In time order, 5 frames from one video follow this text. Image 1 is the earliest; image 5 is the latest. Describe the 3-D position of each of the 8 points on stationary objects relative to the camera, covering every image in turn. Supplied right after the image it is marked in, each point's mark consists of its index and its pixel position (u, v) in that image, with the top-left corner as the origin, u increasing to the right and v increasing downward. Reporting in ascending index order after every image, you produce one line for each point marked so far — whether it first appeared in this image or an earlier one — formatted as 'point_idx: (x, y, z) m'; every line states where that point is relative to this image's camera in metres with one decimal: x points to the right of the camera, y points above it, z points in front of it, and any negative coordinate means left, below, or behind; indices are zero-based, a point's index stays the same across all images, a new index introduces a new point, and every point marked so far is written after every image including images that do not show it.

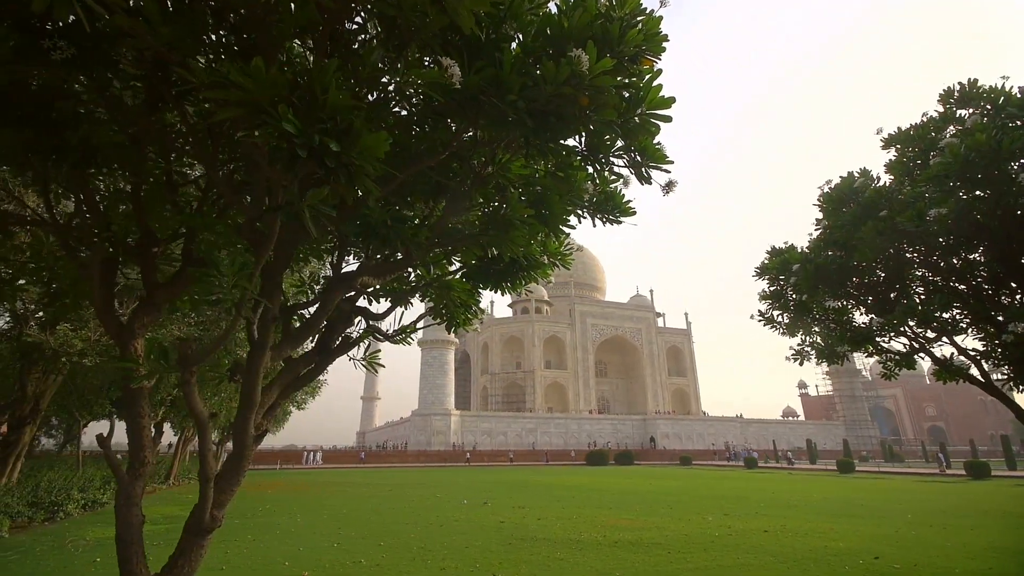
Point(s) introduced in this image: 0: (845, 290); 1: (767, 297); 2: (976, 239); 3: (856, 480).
0: (+3.5, 0.0, +6.0) m
1: (+2.8, -0.1, +6.3) m
2: (+4.2, +0.5, +5.2) m
3: (+11.3, -6.3, +18.9) m
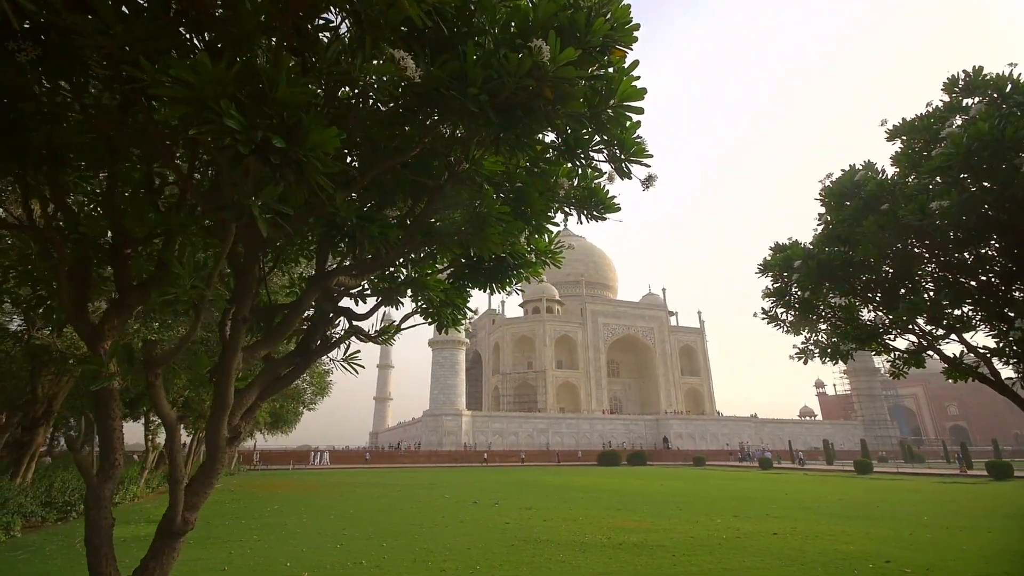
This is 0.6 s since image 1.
0: (+3.4, +0.1, +5.8) m
1: (+2.8, -0.1, +6.2) m
2: (+4.2, +0.5, +5.0) m
3: (+11.7, -6.2, +18.6) m
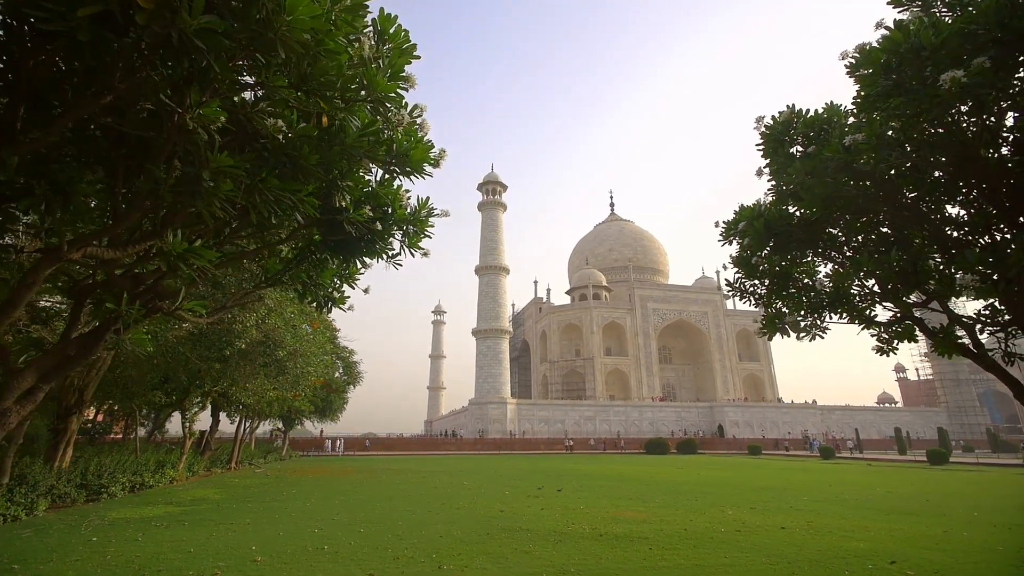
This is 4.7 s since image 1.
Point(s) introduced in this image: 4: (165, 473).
0: (+2.8, +0.4, +5.1) m
1: (+2.2, +0.2, +5.6) m
2: (+3.4, +0.8, +4.3) m
3: (+12.6, -5.4, +16.9) m
4: (-8.1, -4.3, +13.3) m
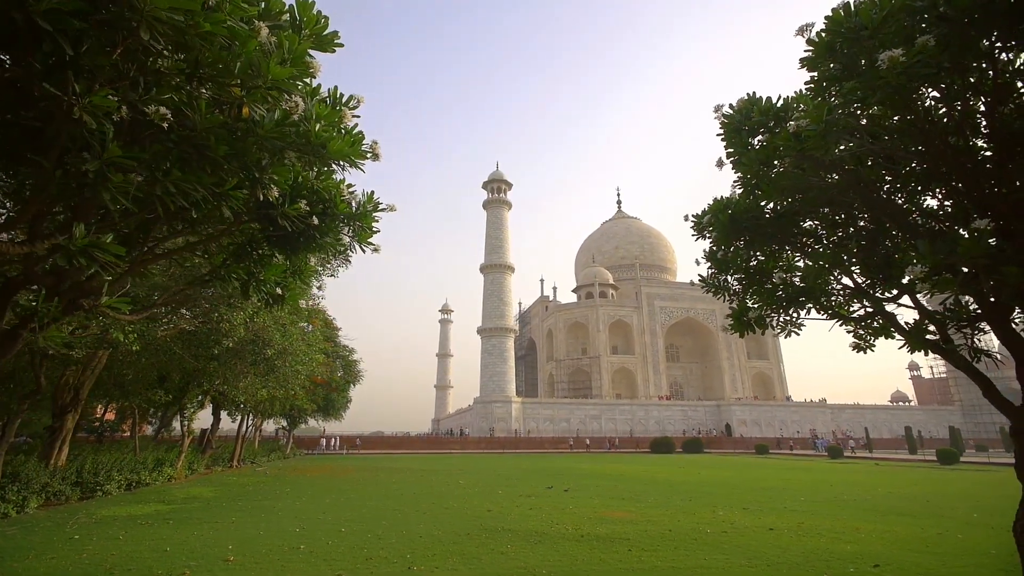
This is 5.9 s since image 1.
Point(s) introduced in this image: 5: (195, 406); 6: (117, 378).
0: (+2.5, +0.4, +5.0) m
1: (+1.9, +0.3, +5.4) m
2: (+3.1, +0.9, +4.1) m
3: (+12.6, -5.3, +16.6) m
4: (-8.2, -4.3, +13.4) m
5: (-8.3, -3.1, +14.9) m
6: (-8.5, -1.9, +12.3) m
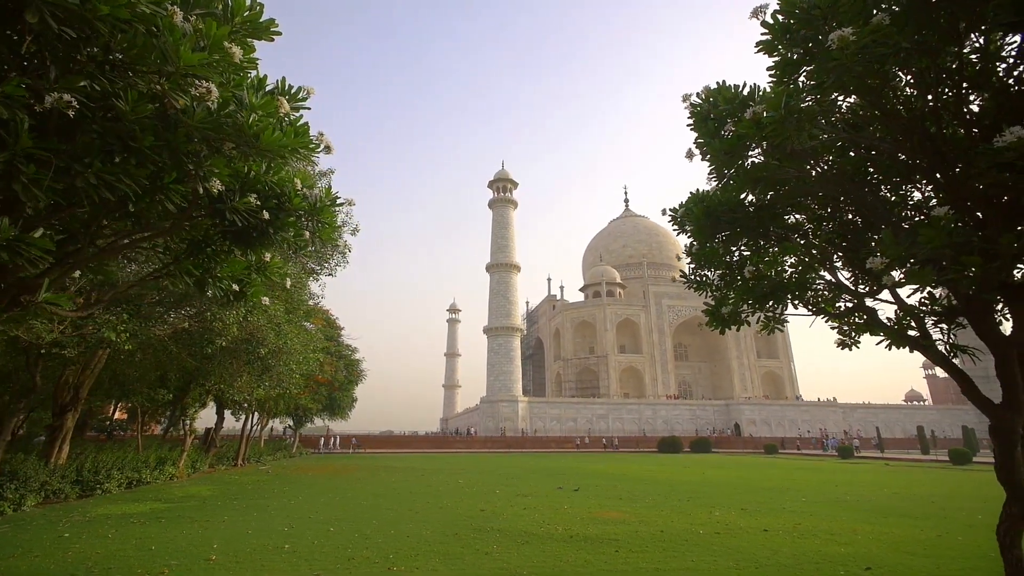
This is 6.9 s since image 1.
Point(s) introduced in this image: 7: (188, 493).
0: (+2.3, +0.4, +4.8) m
1: (+1.7, +0.3, +5.3) m
2: (+2.9, +0.9, +4.0) m
3: (+12.6, -5.2, +16.3) m
4: (-8.2, -4.3, +13.5) m
5: (-8.3, -3.1, +15.0) m
6: (-8.5, -1.9, +12.4) m
7: (-6.4, -4.0, +11.3) m
